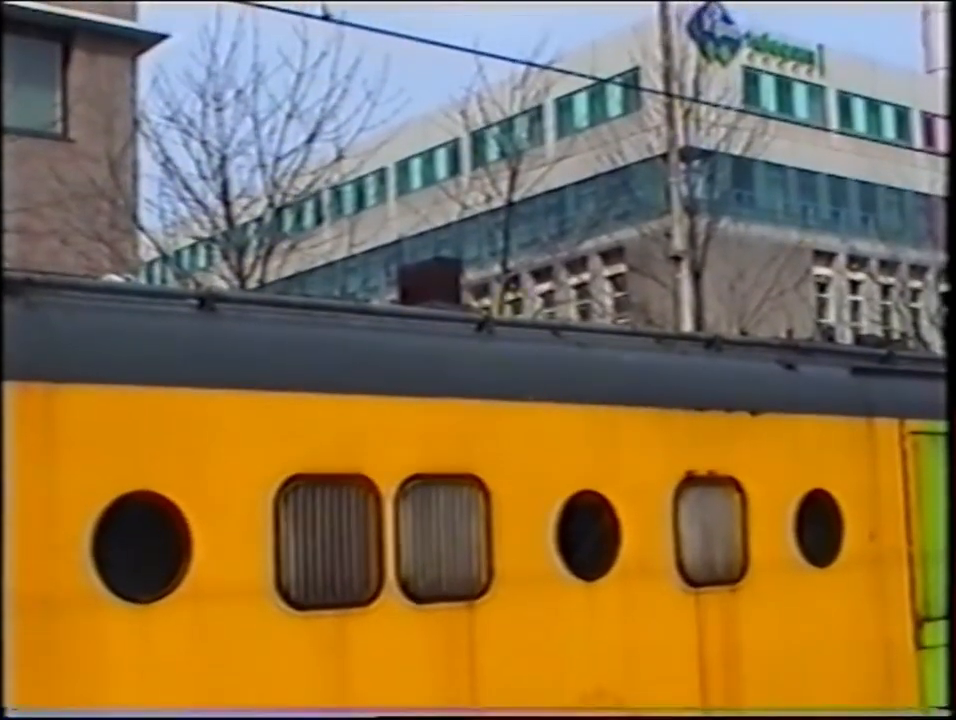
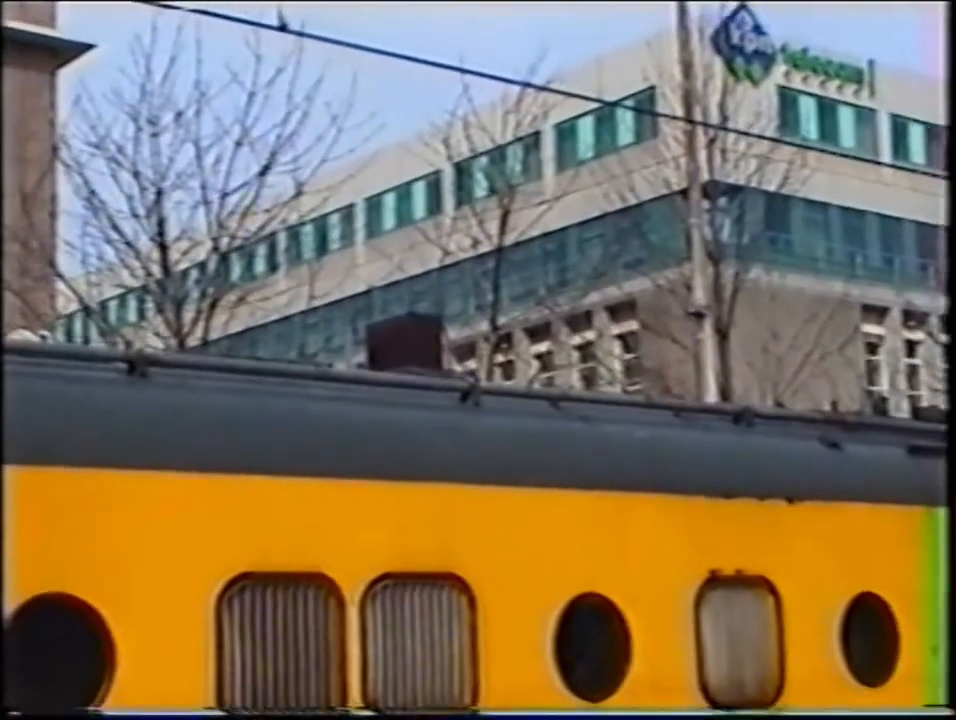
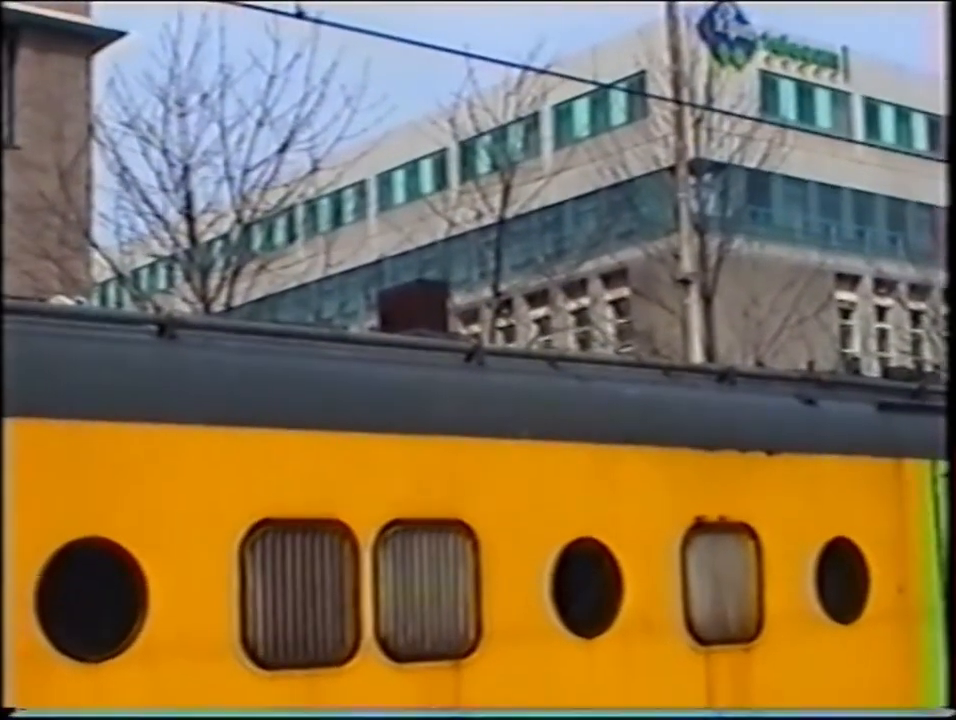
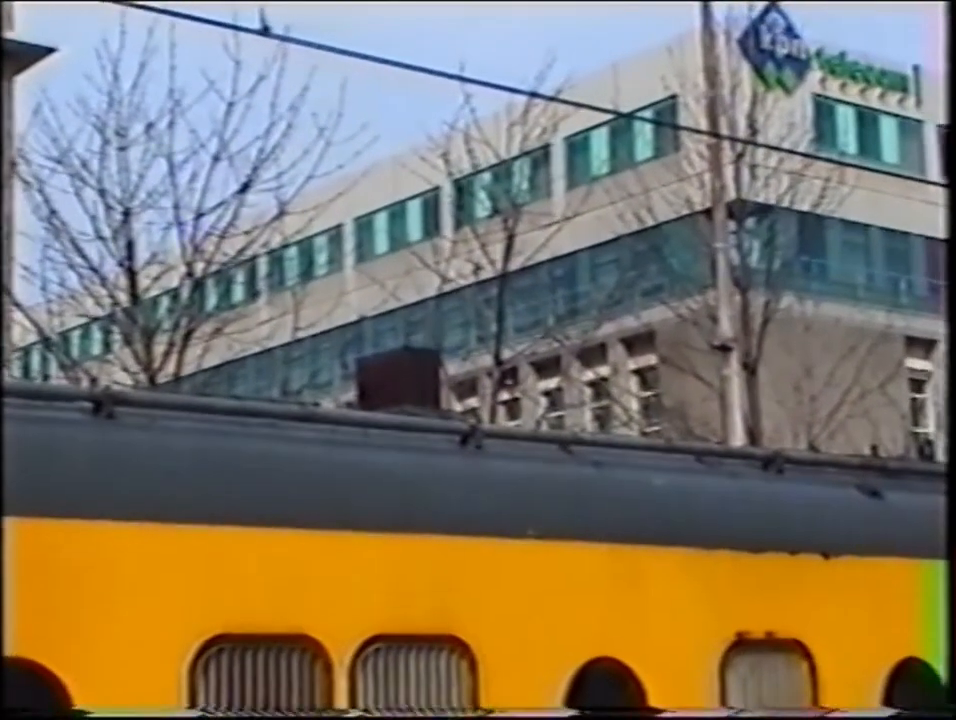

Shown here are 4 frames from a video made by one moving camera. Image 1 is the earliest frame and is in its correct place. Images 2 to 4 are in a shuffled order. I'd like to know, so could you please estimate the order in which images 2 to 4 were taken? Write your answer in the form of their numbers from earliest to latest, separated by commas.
3, 2, 4
